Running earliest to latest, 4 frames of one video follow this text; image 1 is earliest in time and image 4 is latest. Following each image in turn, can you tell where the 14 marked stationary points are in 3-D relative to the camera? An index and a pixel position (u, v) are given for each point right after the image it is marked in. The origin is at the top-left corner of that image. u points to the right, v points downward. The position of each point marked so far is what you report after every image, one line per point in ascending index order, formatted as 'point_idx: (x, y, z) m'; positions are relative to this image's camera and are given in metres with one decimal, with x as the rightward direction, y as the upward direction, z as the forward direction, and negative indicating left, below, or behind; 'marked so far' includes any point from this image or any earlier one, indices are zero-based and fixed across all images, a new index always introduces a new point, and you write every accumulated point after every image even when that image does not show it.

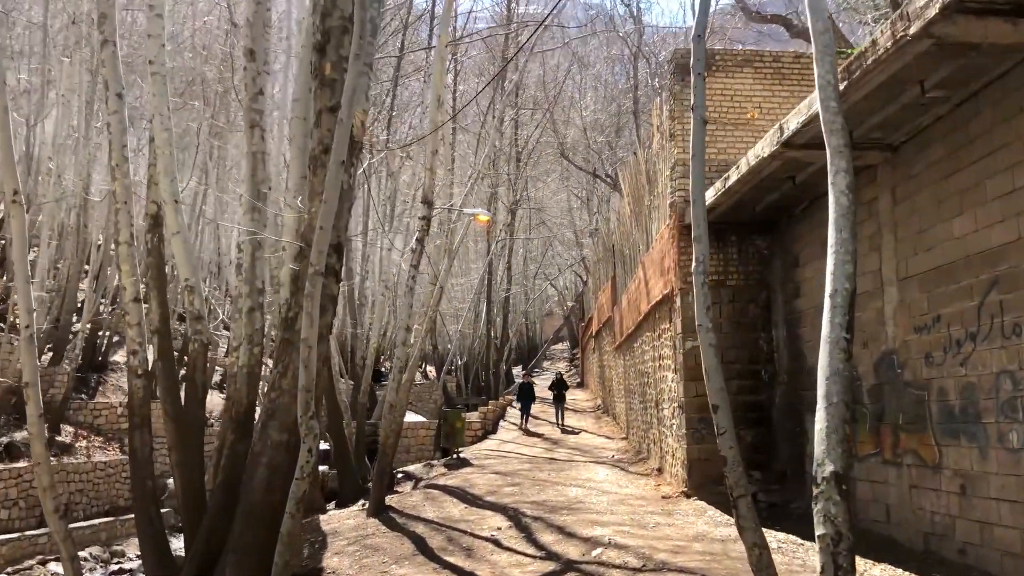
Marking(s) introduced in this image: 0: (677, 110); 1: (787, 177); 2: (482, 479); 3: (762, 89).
0: (+2.0, +2.2, +9.0) m
1: (+2.6, +1.1, +7.0) m
2: (-0.5, -2.9, +11.1) m
3: (+3.1, +2.4, +9.0) m
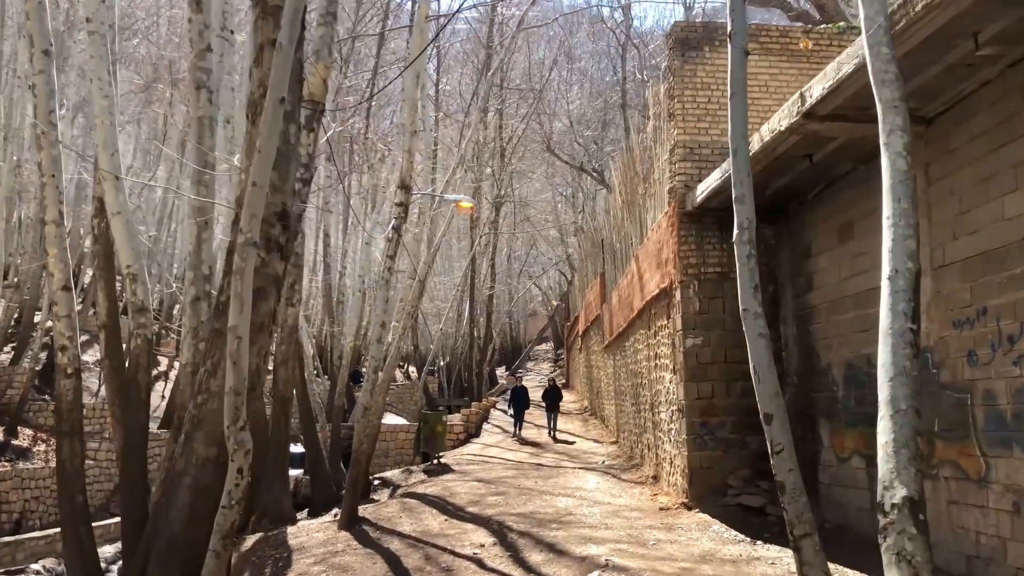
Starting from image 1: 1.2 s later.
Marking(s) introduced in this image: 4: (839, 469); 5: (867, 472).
0: (+1.9, +2.3, +8.3) m
1: (+2.5, +1.1, +6.4) m
2: (-0.7, -2.8, +10.4) m
3: (+2.9, +2.5, +8.4) m
4: (+3.0, -1.6, +6.7) m
5: (+3.0, -1.5, +6.2) m
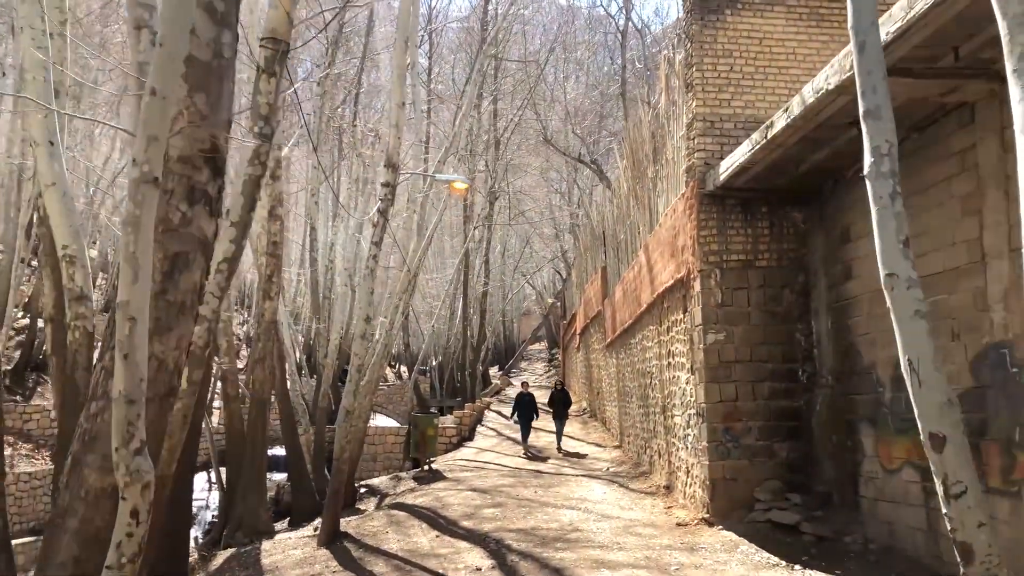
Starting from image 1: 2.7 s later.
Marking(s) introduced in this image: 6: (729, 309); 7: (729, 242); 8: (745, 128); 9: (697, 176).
0: (+1.9, +2.4, +7.5) m
1: (+2.5, +1.2, +5.5) m
2: (-0.7, -2.7, +9.5) m
3: (+2.9, +2.6, +7.5) m
4: (+3.0, -1.5, +5.9) m
5: (+3.0, -1.4, +5.4) m
6: (+2.1, -0.2, +7.1) m
7: (+2.1, +0.4, +7.1) m
8: (+2.3, +1.6, +7.4) m
9: (+1.8, +1.1, +7.2) m
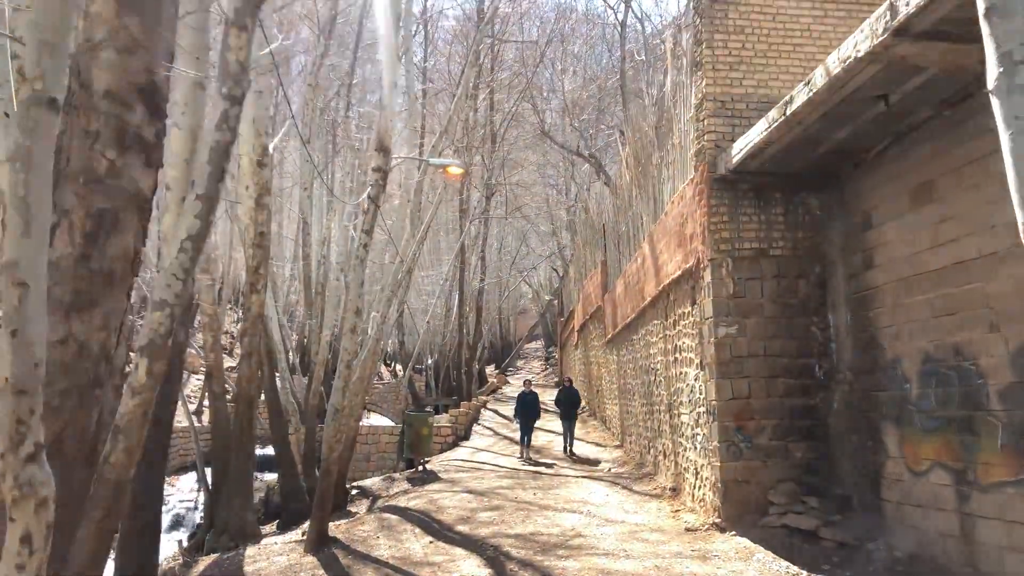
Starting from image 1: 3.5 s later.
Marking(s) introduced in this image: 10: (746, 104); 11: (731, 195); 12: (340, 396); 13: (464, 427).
0: (+1.8, +2.4, +7.0) m
1: (+2.5, +1.3, +5.1) m
2: (-0.8, -2.6, +9.1) m
3: (+2.9, +2.7, +7.1) m
4: (+3.0, -1.5, +5.4) m
5: (+3.0, -1.4, +5.0) m
6: (+2.1, -0.1, +6.7) m
7: (+2.1, +0.5, +6.7) m
8: (+2.3, +1.7, +6.9) m
9: (+1.8, +1.2, +6.8) m
10: (+2.2, +1.7, +6.9) m
11: (+2.0, +0.8, +6.7) m
12: (-1.9, -1.2, +8.3) m
13: (-1.0, -3.0, +15.7) m
